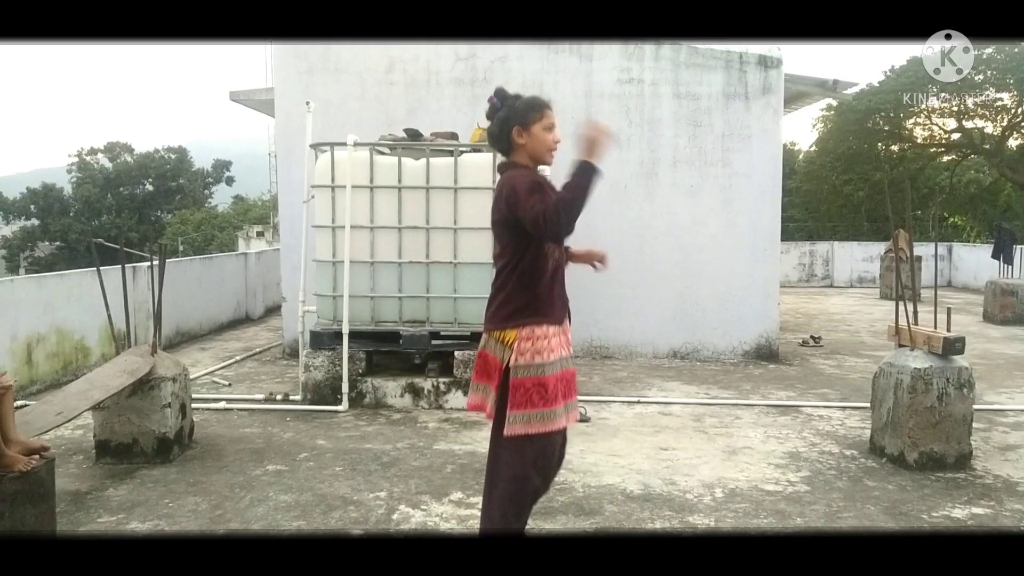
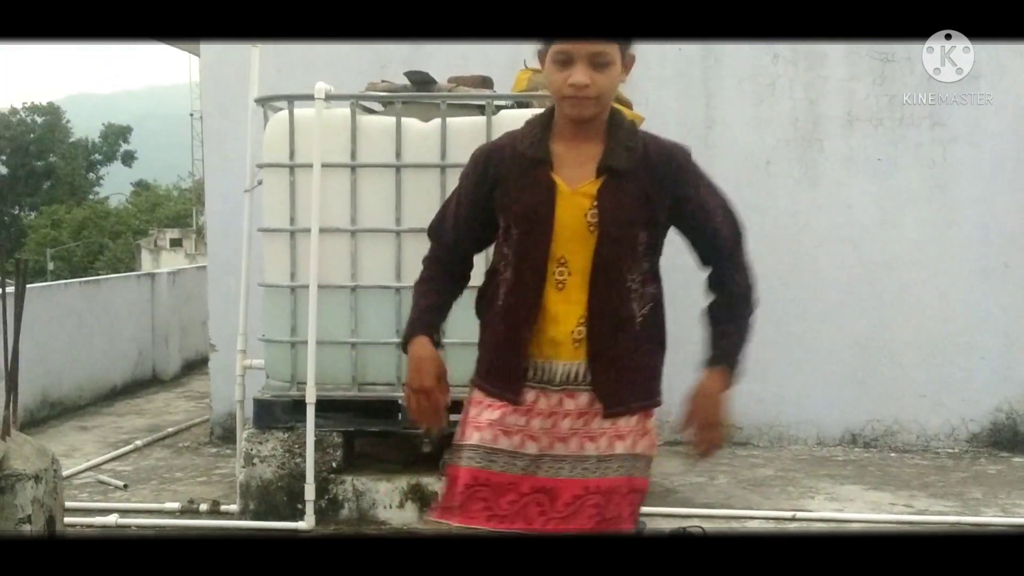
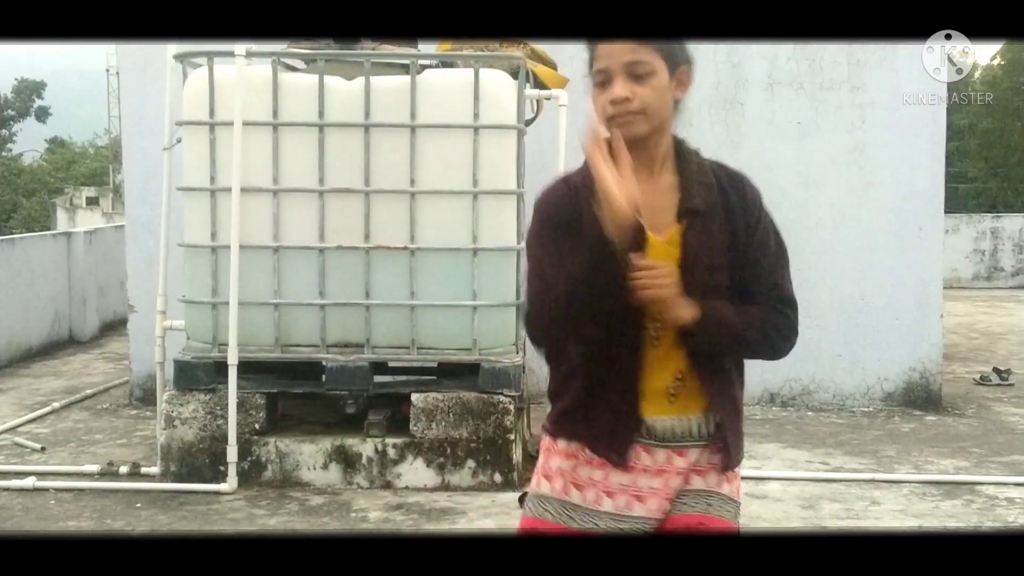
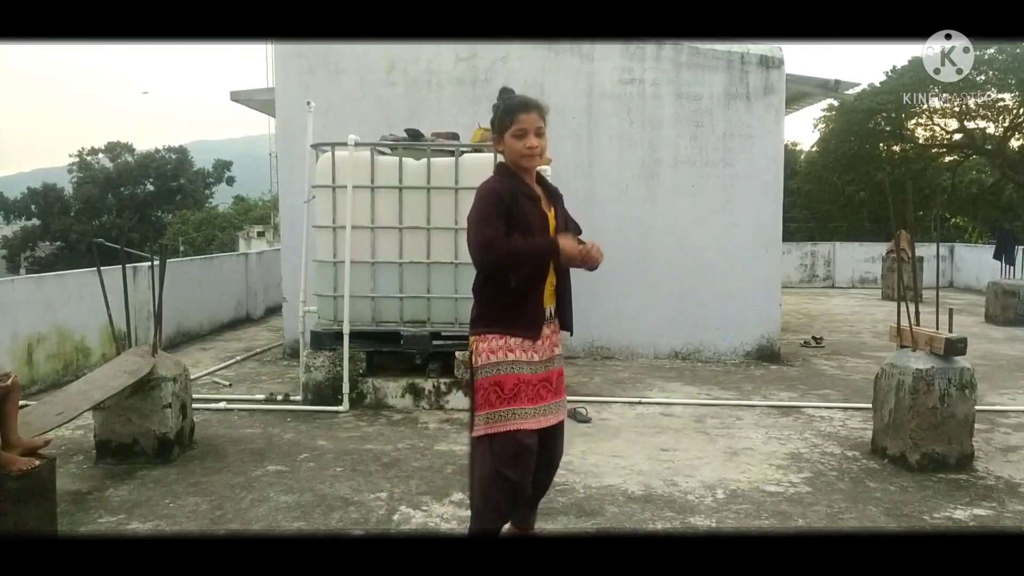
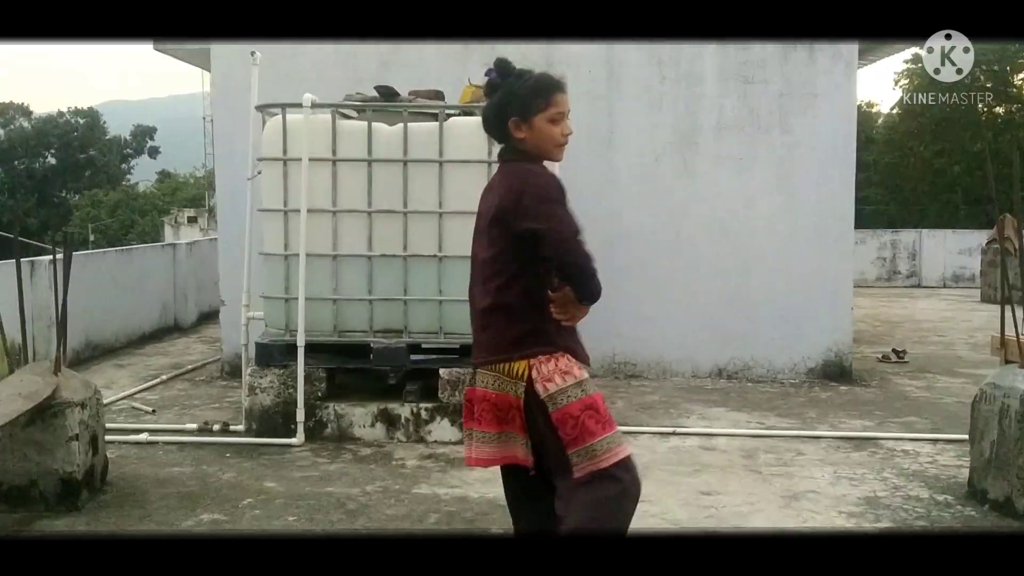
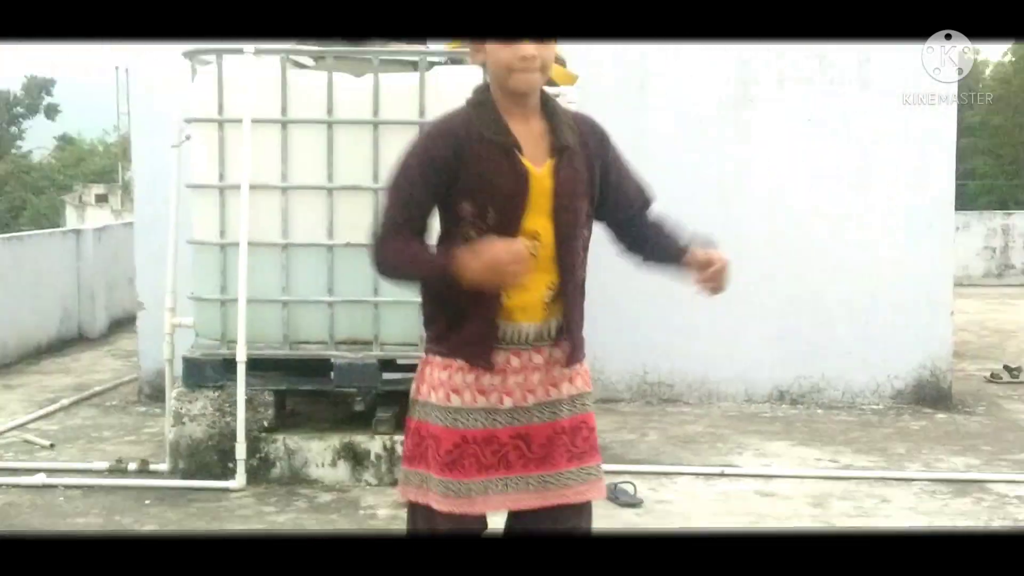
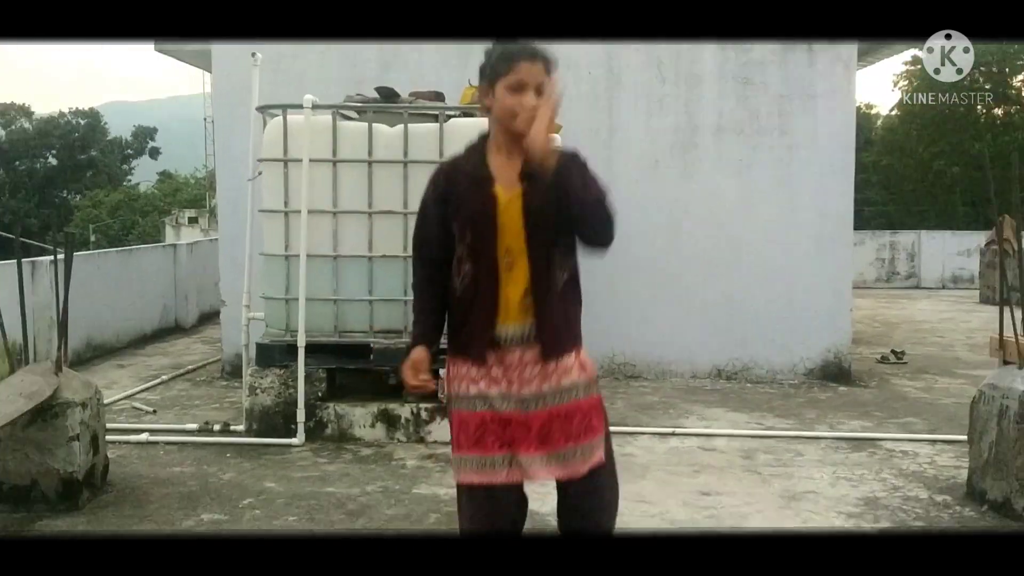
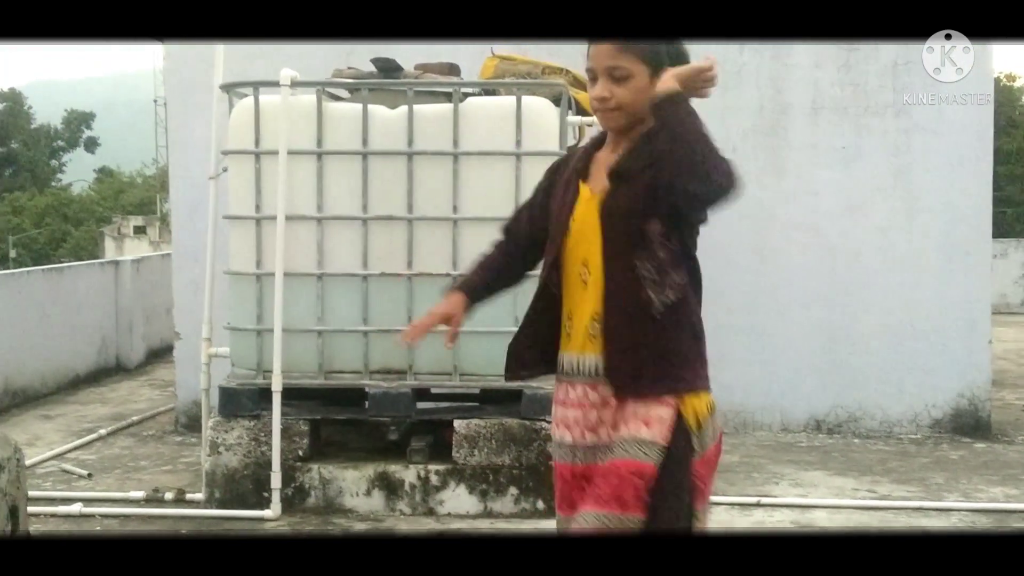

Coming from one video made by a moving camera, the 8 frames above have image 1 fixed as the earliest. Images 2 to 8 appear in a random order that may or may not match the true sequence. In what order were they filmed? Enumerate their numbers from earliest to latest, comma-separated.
5, 6, 4, 7, 3, 8, 2
